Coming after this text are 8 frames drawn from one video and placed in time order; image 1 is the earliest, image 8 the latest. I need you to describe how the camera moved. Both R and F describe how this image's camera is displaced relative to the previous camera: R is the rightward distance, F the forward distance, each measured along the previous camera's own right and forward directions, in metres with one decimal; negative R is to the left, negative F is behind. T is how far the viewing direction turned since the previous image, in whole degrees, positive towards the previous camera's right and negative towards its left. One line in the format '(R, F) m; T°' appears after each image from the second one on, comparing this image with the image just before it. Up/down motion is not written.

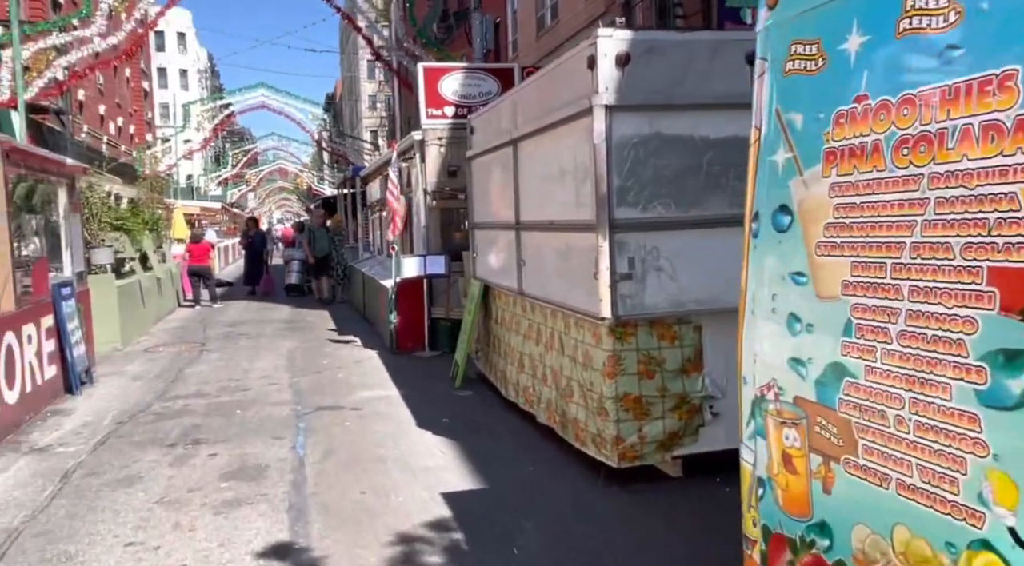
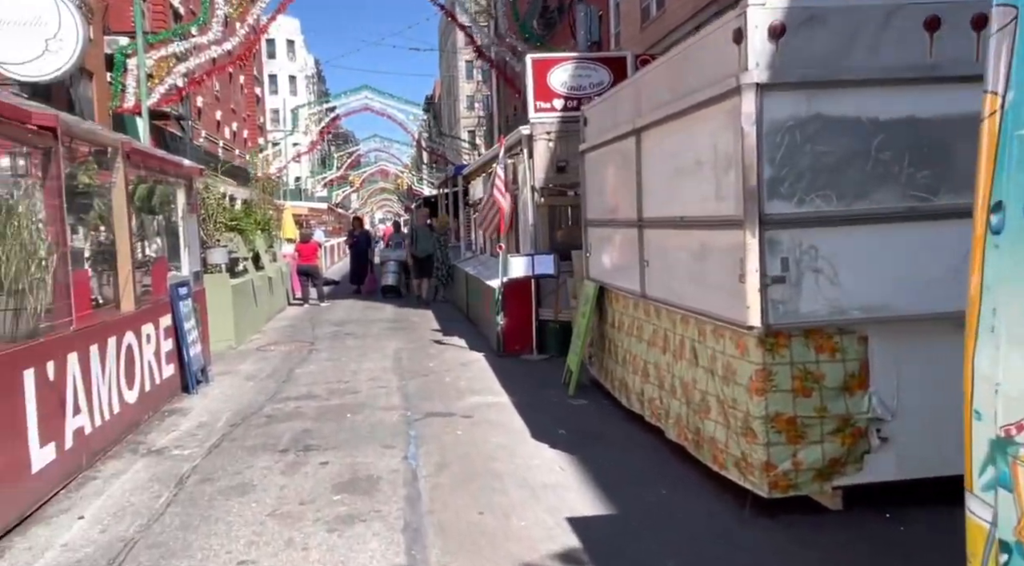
(-0.2, +0.4) m; -7°
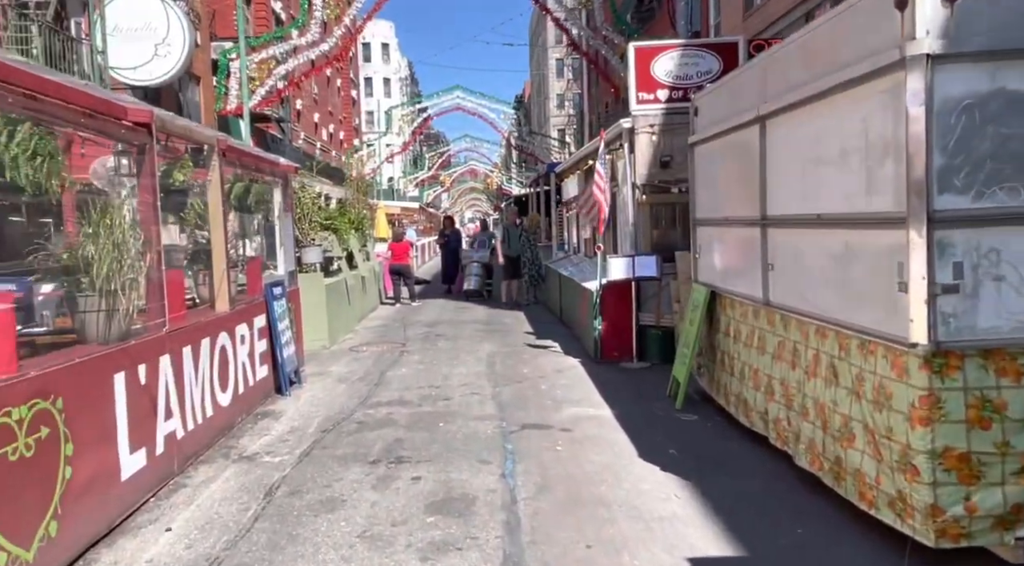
(-0.1, +0.4) m; -6°
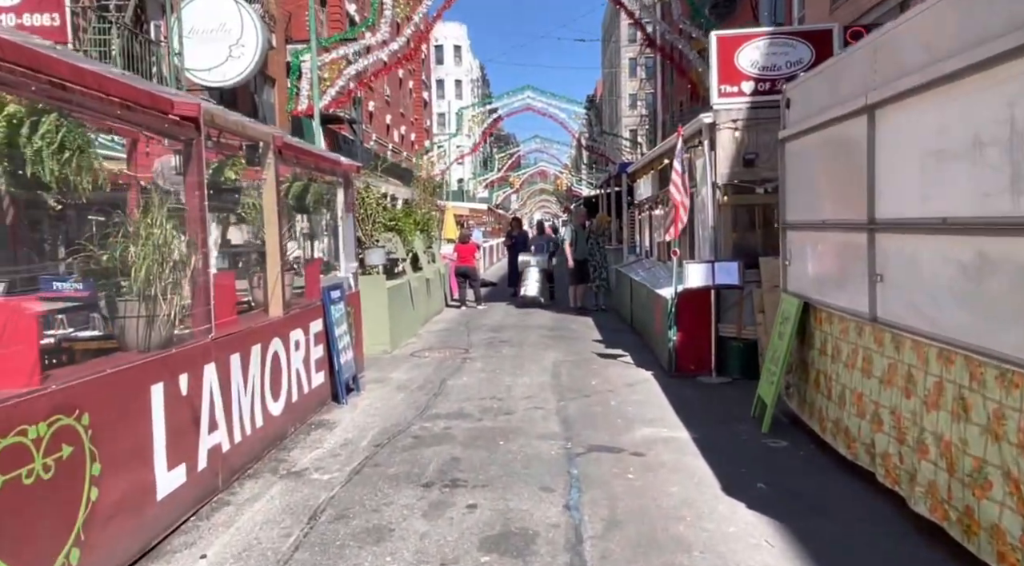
(0.0, +0.5) m; -5°
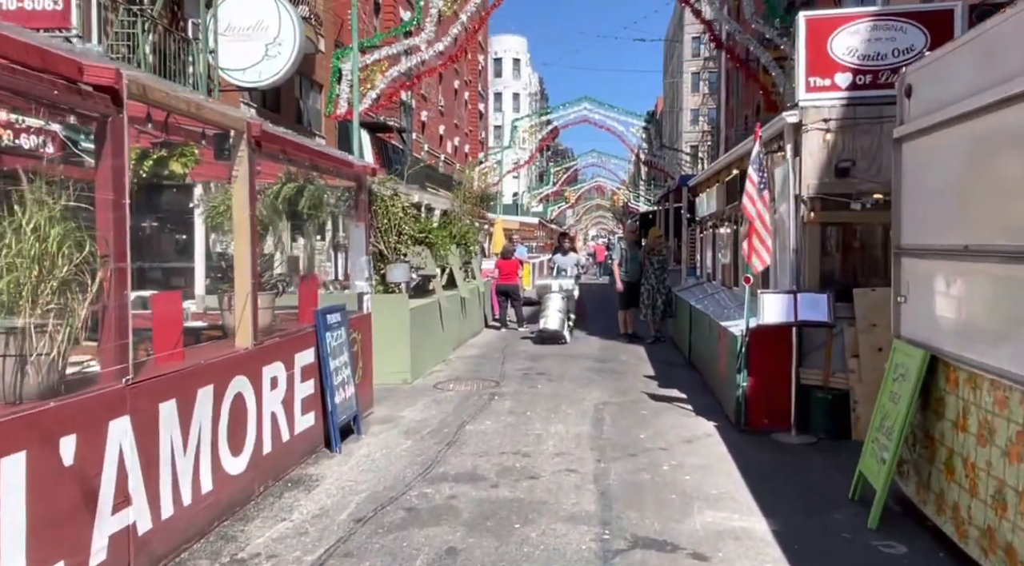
(+0.2, +1.4) m; -4°
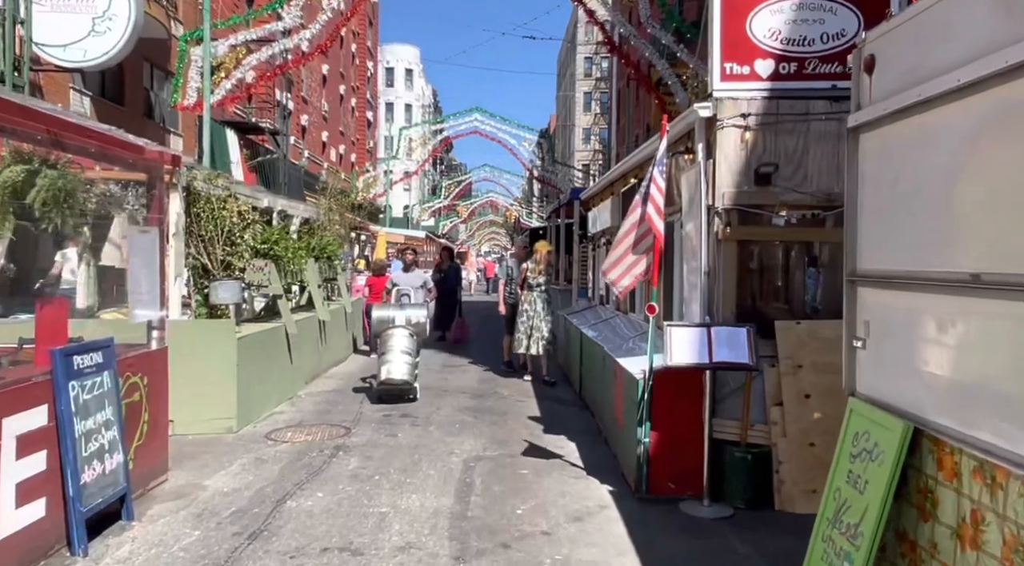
(+0.4, +1.7) m; +7°
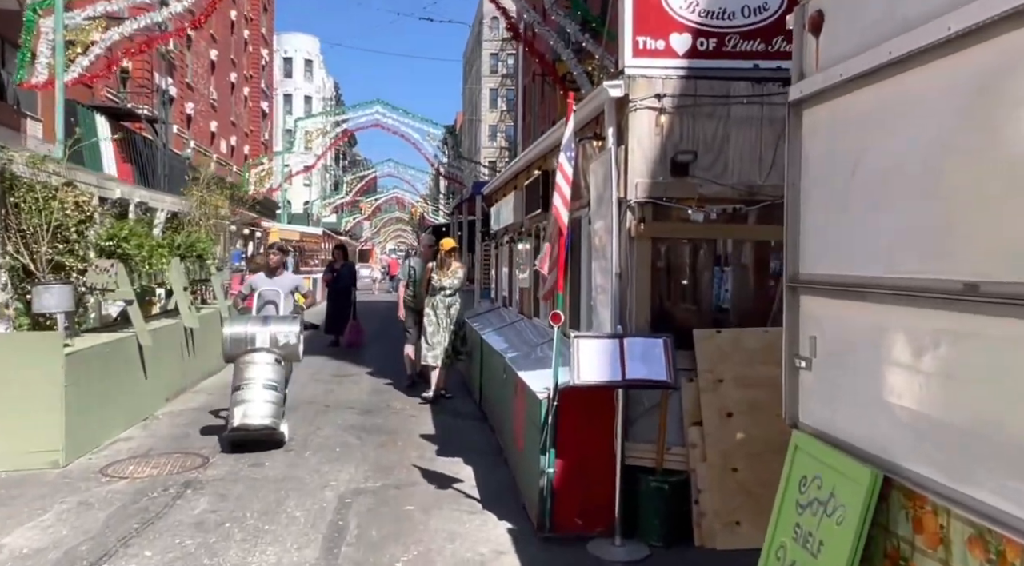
(+0.2, +0.9) m; +6°
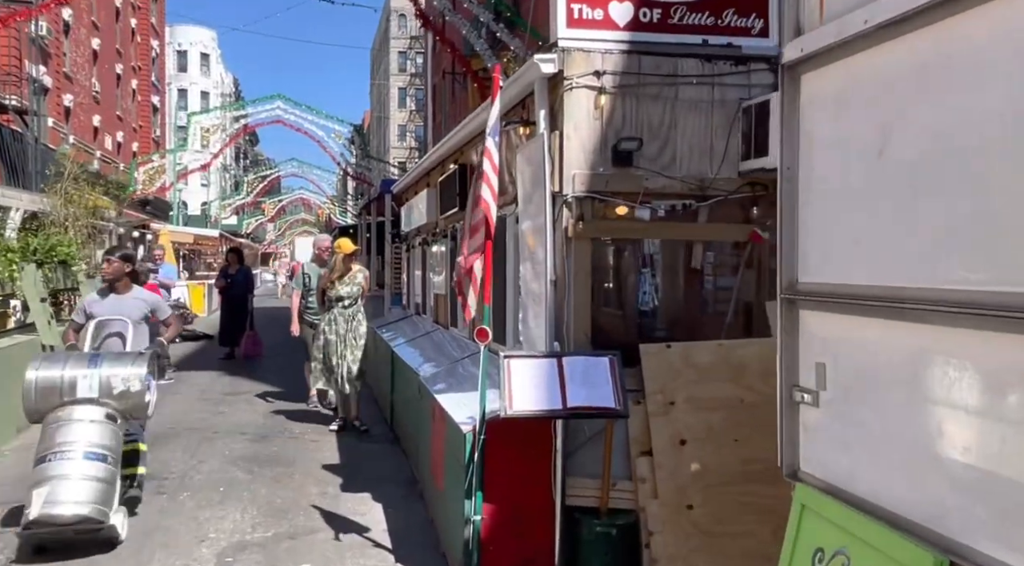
(0.0, +0.9) m; +6°
